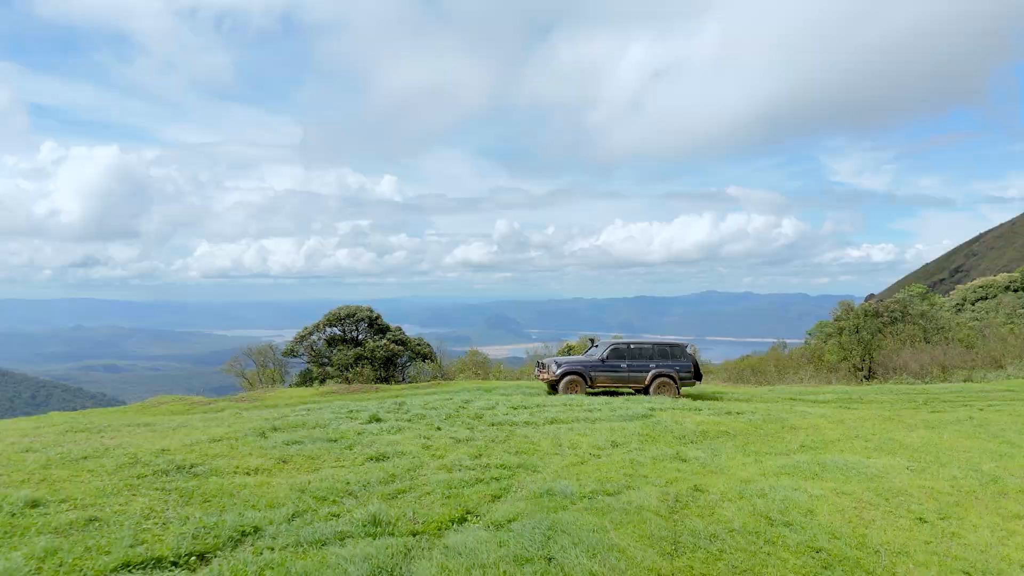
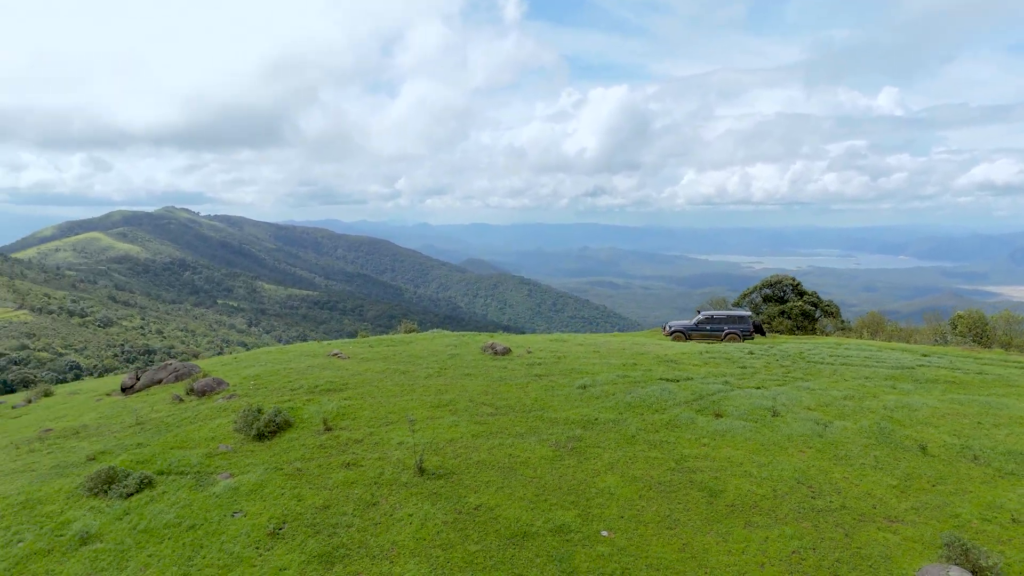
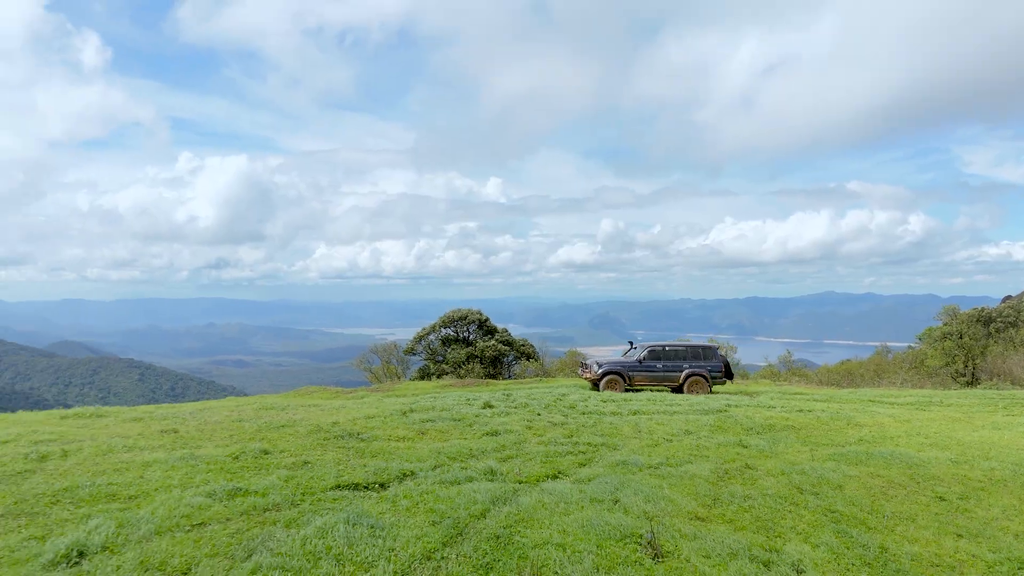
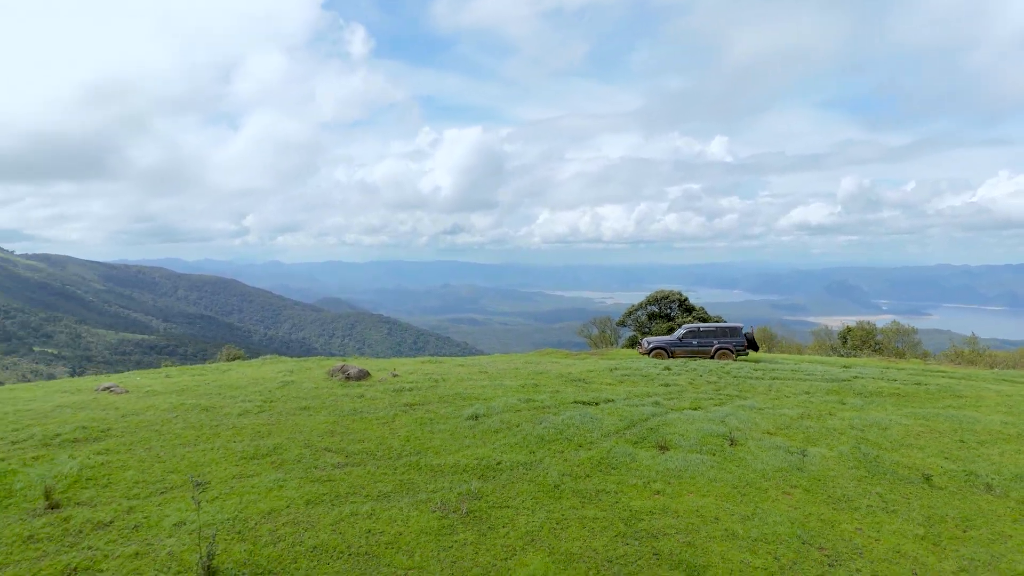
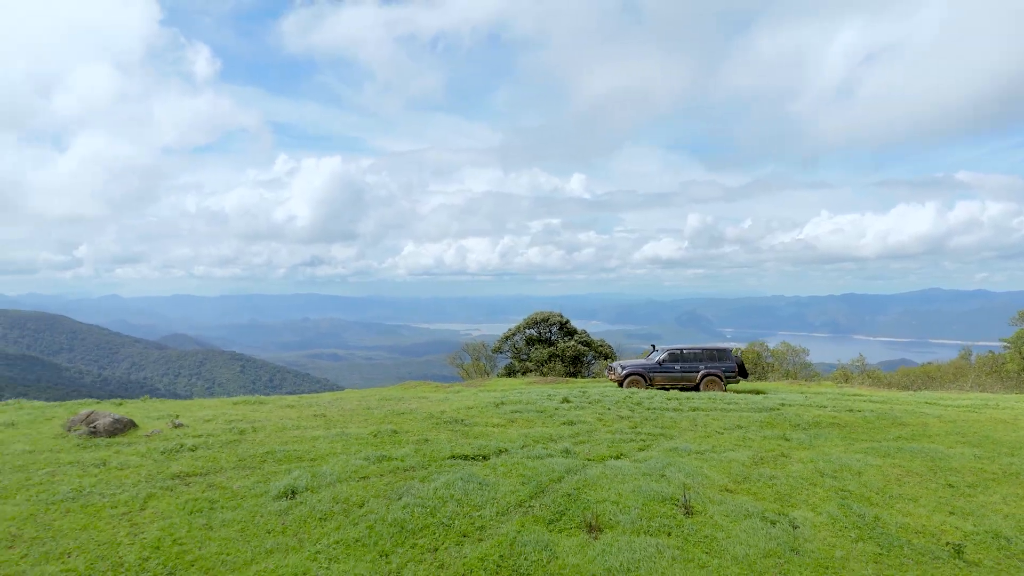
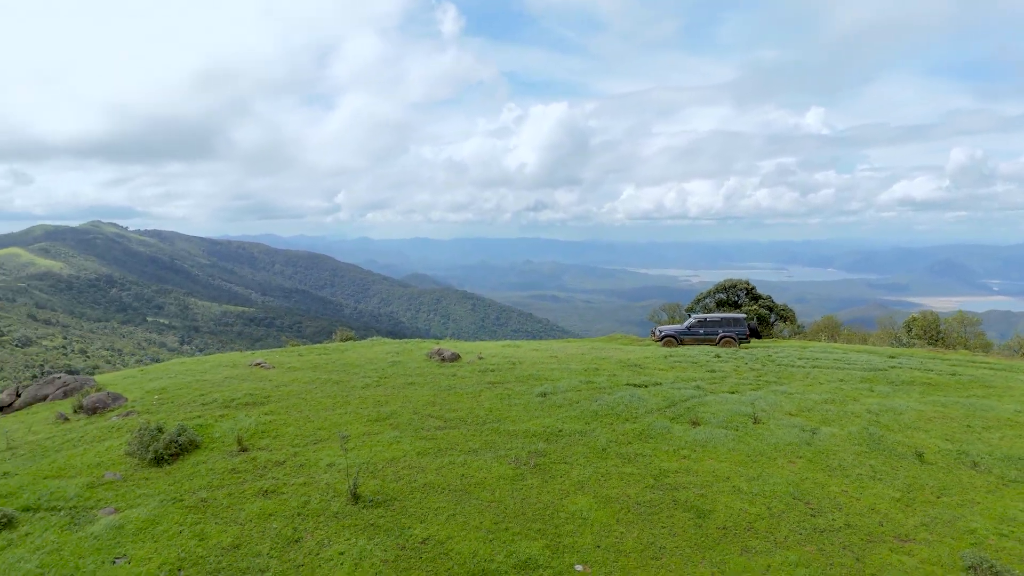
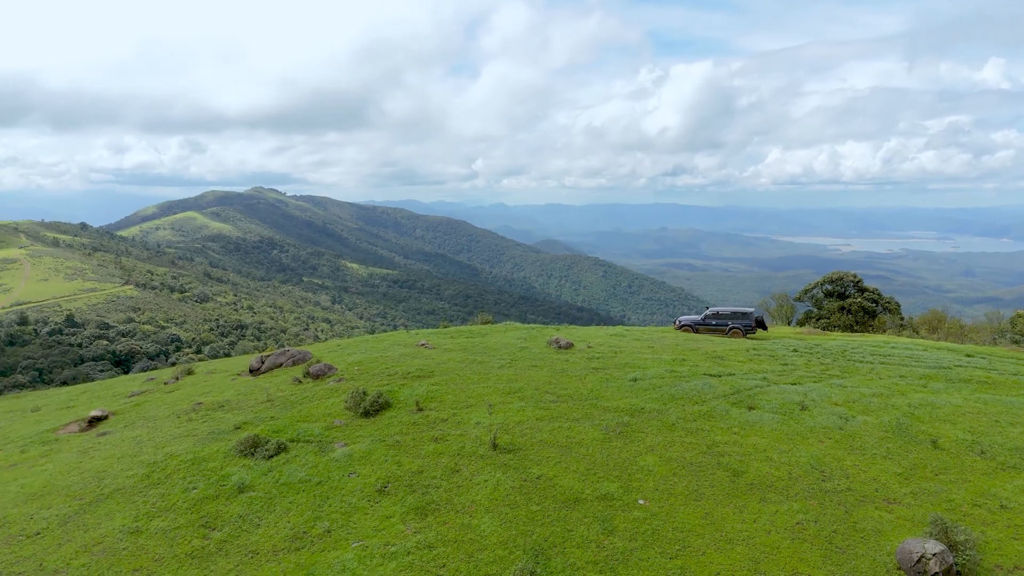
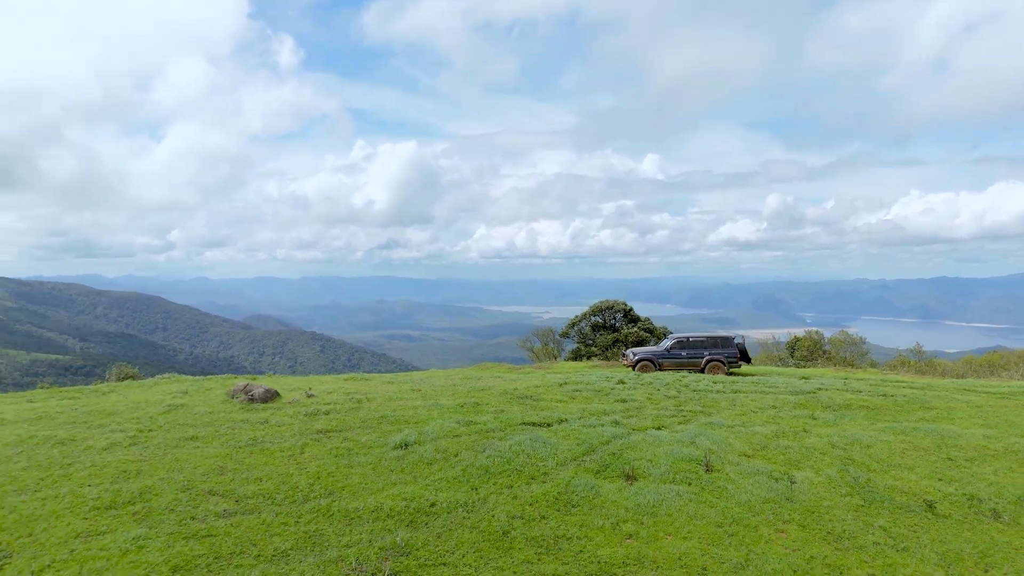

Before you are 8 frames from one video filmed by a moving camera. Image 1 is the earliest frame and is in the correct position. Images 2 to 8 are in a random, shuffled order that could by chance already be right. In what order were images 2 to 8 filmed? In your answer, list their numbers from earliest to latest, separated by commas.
3, 5, 8, 4, 6, 2, 7
